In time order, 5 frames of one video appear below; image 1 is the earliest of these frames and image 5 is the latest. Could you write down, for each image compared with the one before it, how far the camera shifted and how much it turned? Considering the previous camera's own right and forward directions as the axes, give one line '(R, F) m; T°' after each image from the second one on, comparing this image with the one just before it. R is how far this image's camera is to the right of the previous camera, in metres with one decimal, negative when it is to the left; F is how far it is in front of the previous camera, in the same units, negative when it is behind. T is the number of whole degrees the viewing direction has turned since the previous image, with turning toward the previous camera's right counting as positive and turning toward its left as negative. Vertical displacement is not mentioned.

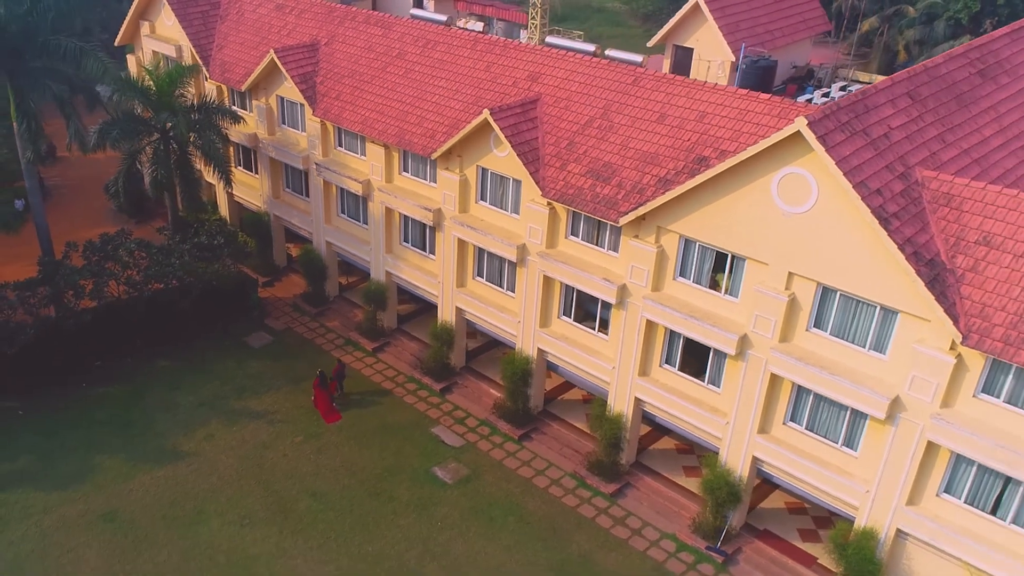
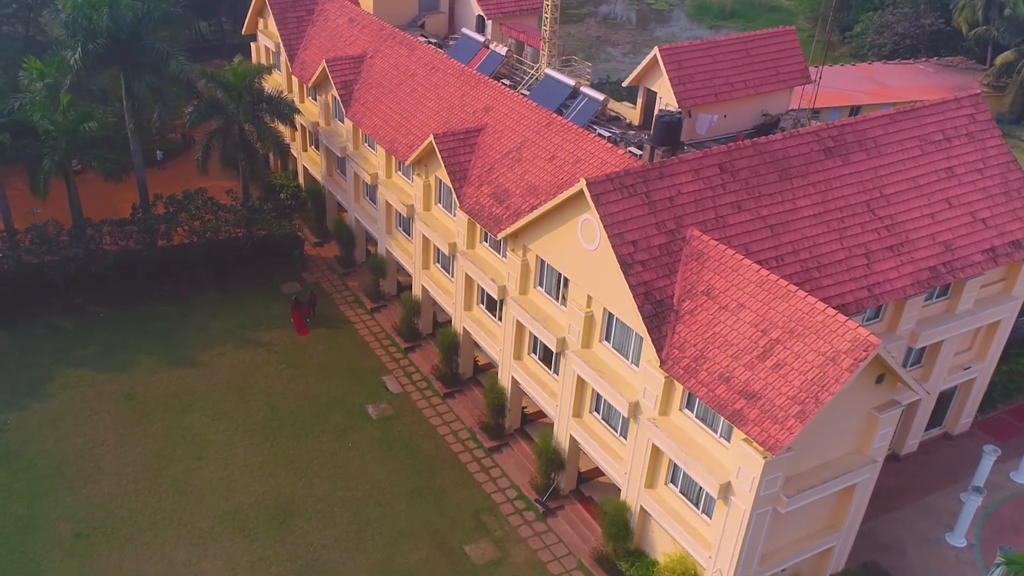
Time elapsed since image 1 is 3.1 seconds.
(+8.6, -5.0) m; -12°
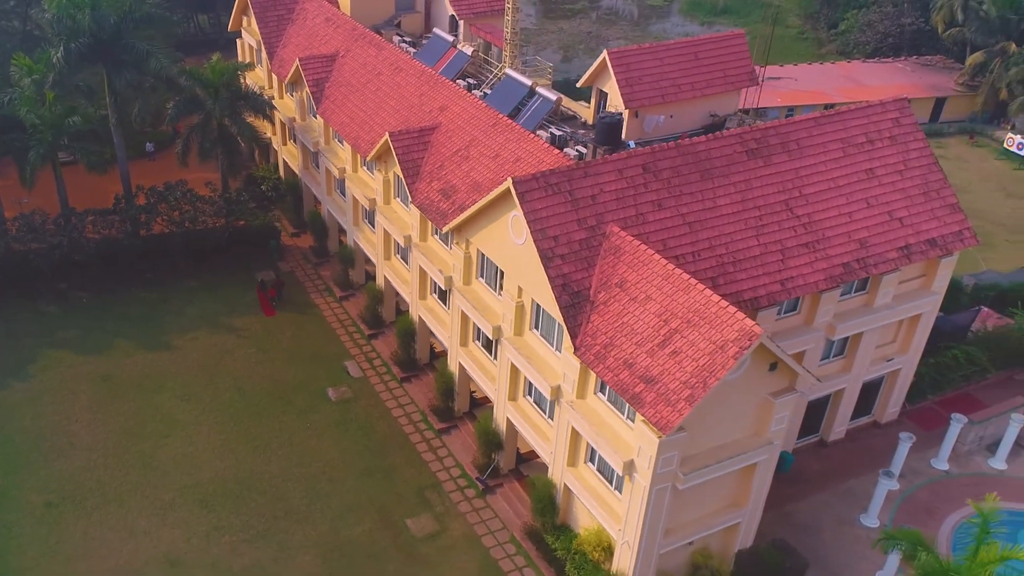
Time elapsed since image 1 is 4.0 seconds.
(+2.2, -1.6) m; -1°
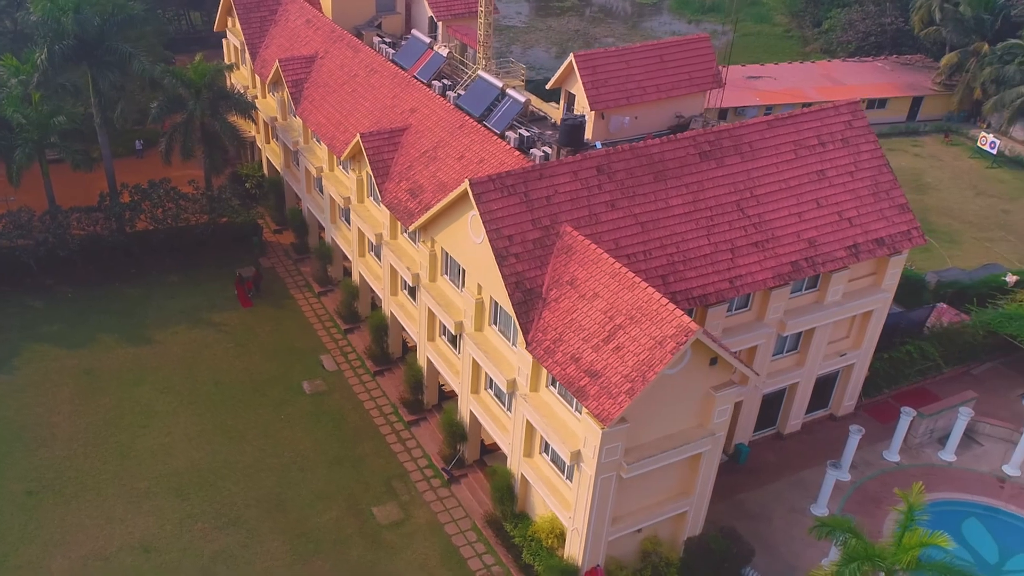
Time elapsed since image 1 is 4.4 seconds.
(+1.2, -1.0) m; 0°
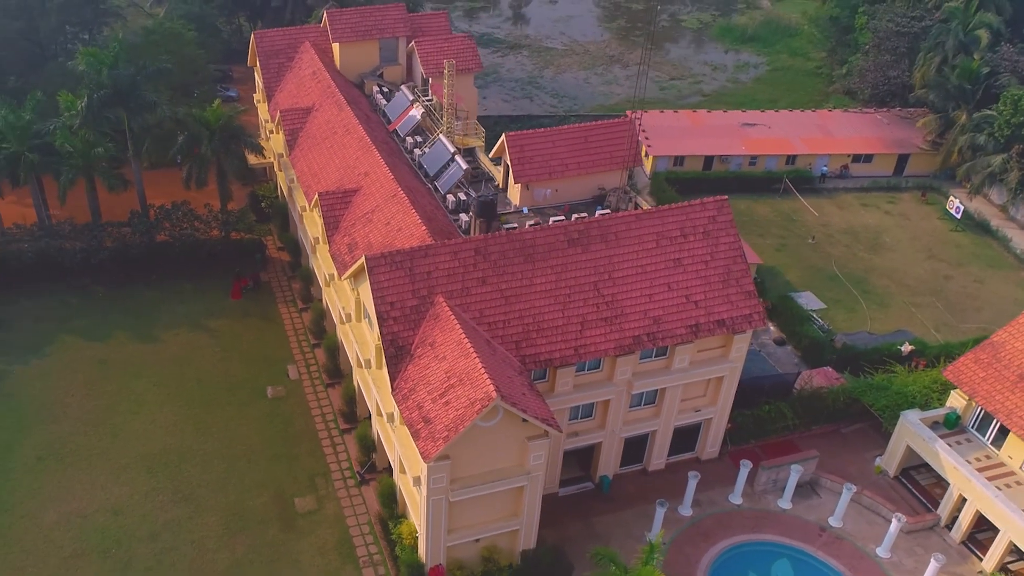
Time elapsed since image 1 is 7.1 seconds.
(+7.1, -5.9) m; -6°
